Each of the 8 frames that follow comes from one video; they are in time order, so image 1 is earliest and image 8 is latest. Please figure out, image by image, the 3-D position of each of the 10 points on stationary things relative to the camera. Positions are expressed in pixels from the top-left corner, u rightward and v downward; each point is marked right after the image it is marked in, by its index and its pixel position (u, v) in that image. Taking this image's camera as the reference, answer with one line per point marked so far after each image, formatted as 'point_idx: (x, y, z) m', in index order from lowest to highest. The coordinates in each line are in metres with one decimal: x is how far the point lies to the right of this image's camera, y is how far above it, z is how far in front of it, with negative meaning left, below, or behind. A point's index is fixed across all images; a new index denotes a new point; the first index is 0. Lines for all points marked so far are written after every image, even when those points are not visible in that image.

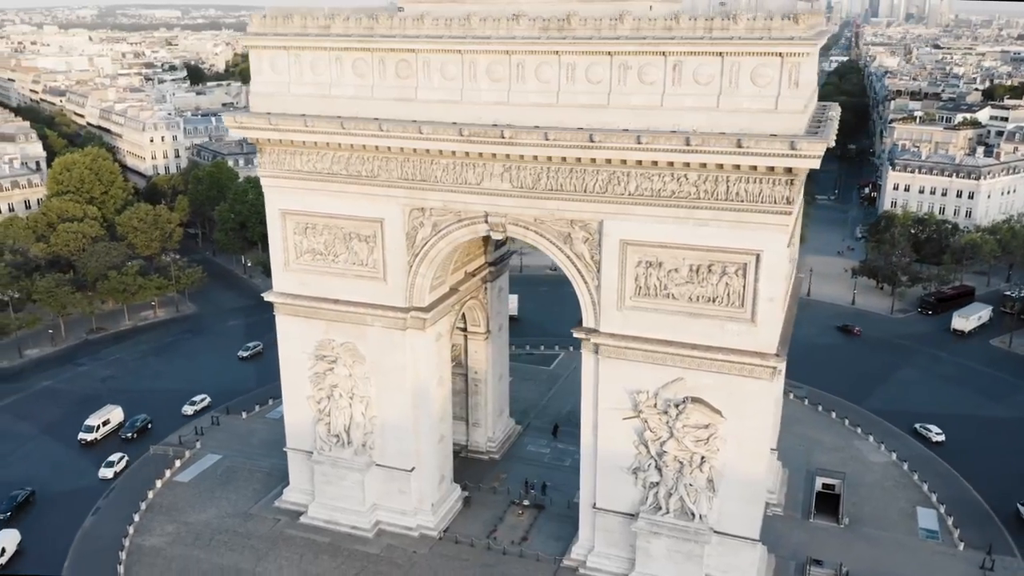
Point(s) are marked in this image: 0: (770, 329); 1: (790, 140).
0: (+5.7, -0.9, +18.4) m
1: (+5.6, +3.0, +16.6) m
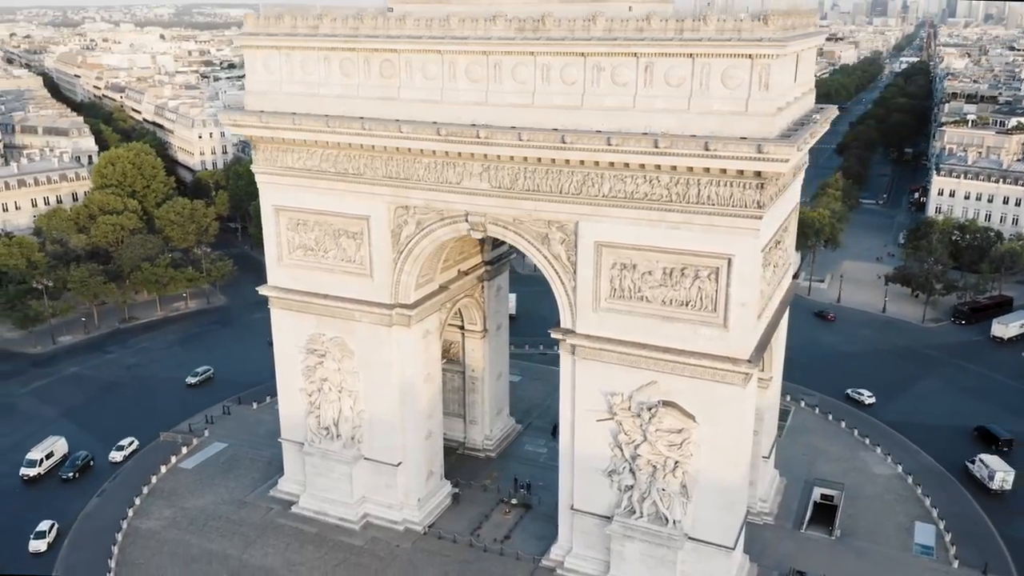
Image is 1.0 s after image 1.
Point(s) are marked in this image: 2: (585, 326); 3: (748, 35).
0: (+5.0, -1.0, +18.1) m
1: (+4.8, +2.9, +16.4) m
2: (+1.8, -0.9, +19.9) m
3: (+4.7, +5.1, +16.5) m
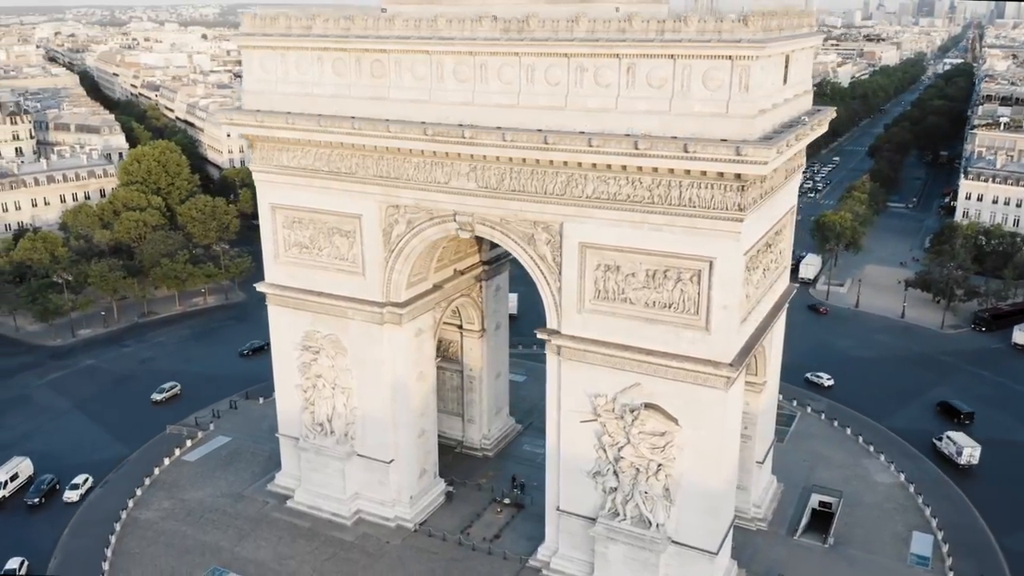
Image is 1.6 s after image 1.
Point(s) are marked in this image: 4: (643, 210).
0: (+4.6, -1.1, +18.0) m
1: (+4.4, +2.8, +16.2) m
2: (+1.4, -0.9, +19.9) m
3: (+4.3, +5.0, +16.4) m
4: (+2.9, +1.7, +18.0) m
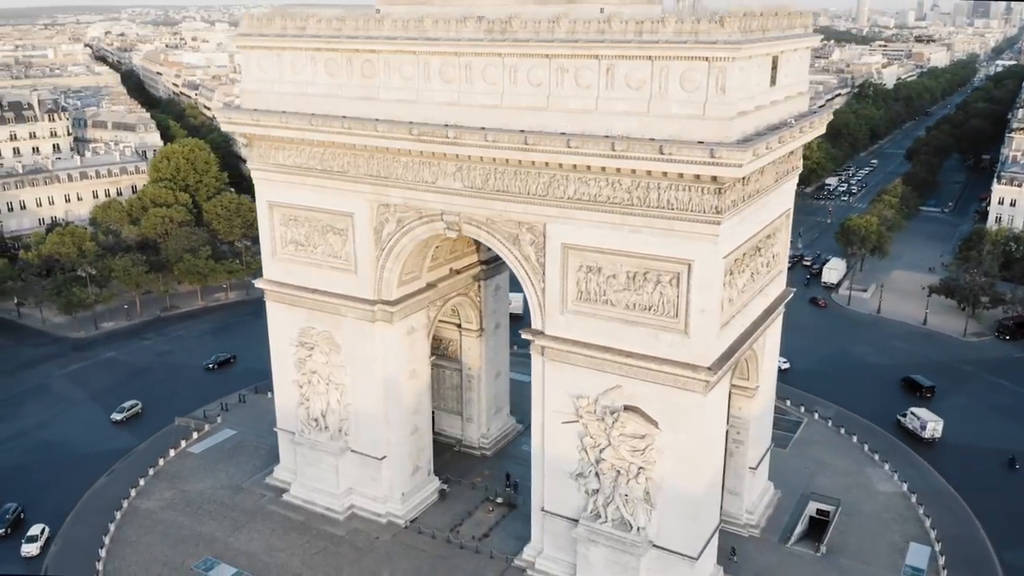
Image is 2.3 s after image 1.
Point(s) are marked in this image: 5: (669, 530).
0: (+4.1, -1.1, +17.9) m
1: (+3.9, +2.7, +16.1) m
2: (+1.0, -0.9, +19.9) m
3: (+3.8, +5.0, +16.3) m
4: (+2.4, +1.7, +17.9) m
5: (+3.7, -5.7, +19.6) m
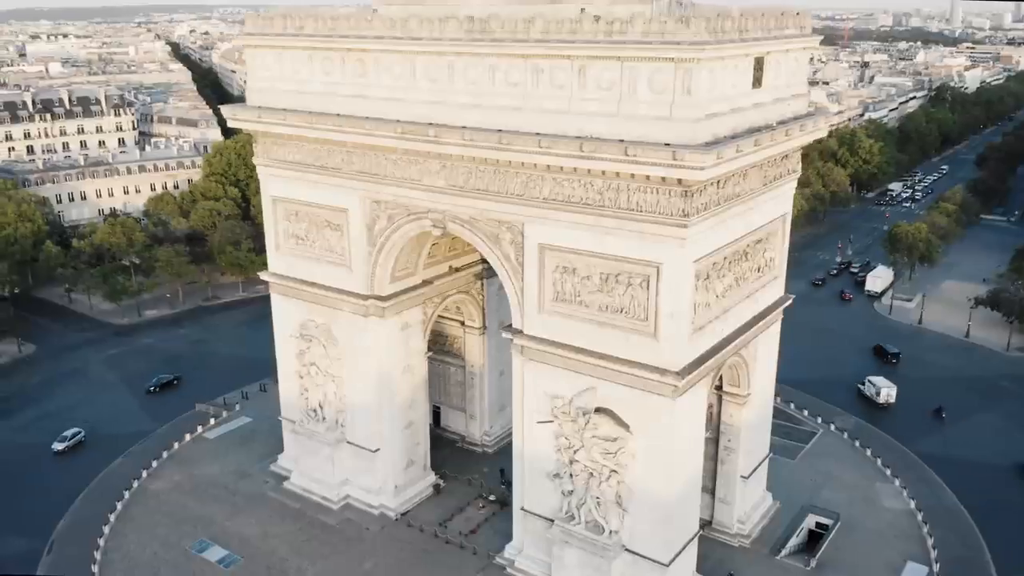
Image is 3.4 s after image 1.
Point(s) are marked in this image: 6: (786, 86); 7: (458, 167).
0: (+3.4, -1.2, +17.6) m
1: (+3.1, +2.7, +15.9) m
2: (+0.5, -0.9, +19.9) m
3: (+3.1, +4.9, +16.1) m
4: (+1.8, +1.6, +17.9) m
5: (+3.0, -5.8, +19.4) m
6: (+6.6, +4.9, +19.9) m
7: (-1.3, +2.9, +19.9) m
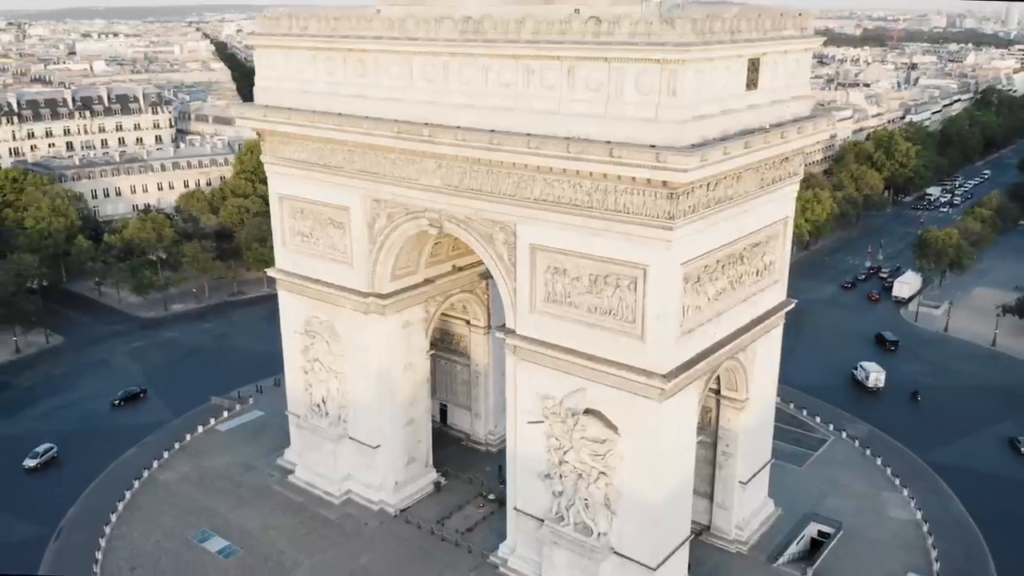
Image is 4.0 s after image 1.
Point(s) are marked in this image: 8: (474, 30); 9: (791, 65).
0: (+3.1, -1.3, +17.6) m
1: (+2.8, +2.6, +15.8) m
2: (+0.3, -0.9, +20.0) m
3: (+2.8, +4.8, +16.0) m
4: (+1.5, +1.6, +17.8) m
5: (+2.7, -5.8, +19.3) m
6: (+6.5, +4.8, +19.6) m
7: (-1.4, +3.0, +20.0) m
8: (-0.8, +5.8, +18.7) m
9: (+6.7, +5.4, +19.7) m
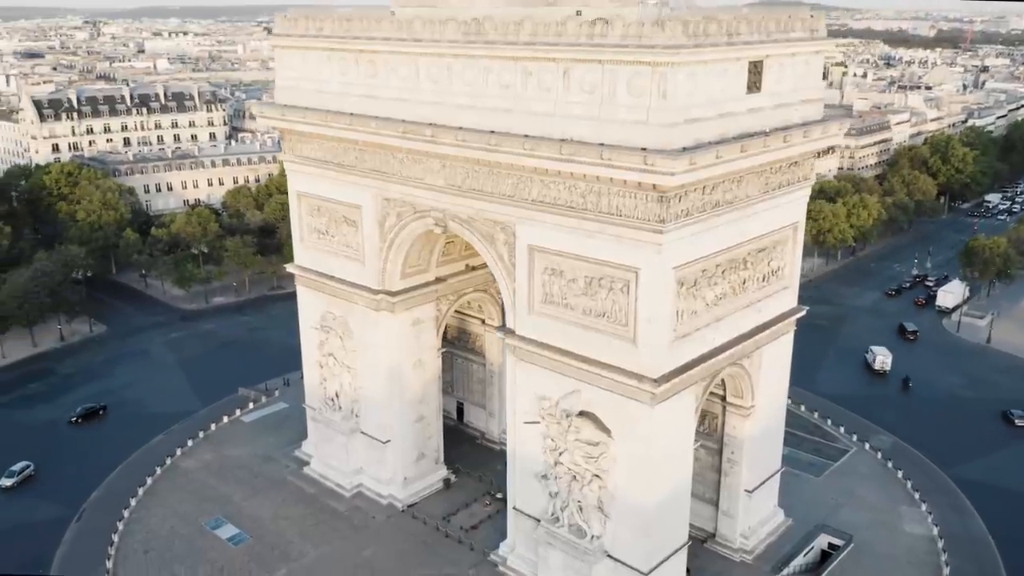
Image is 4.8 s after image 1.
0: (+2.9, -1.3, +17.5) m
1: (+2.6, +2.6, +15.8) m
2: (+0.3, -0.9, +20.1) m
3: (+2.7, +4.8, +15.9) m
4: (+1.4, +1.6, +17.8) m
5: (+2.6, -5.9, +19.2) m
6: (+6.6, +4.6, +19.3) m
7: (-1.4, +3.0, +20.2) m
8: (-0.8, +5.9, +18.8) m
9: (+6.8, +5.2, +19.4) m
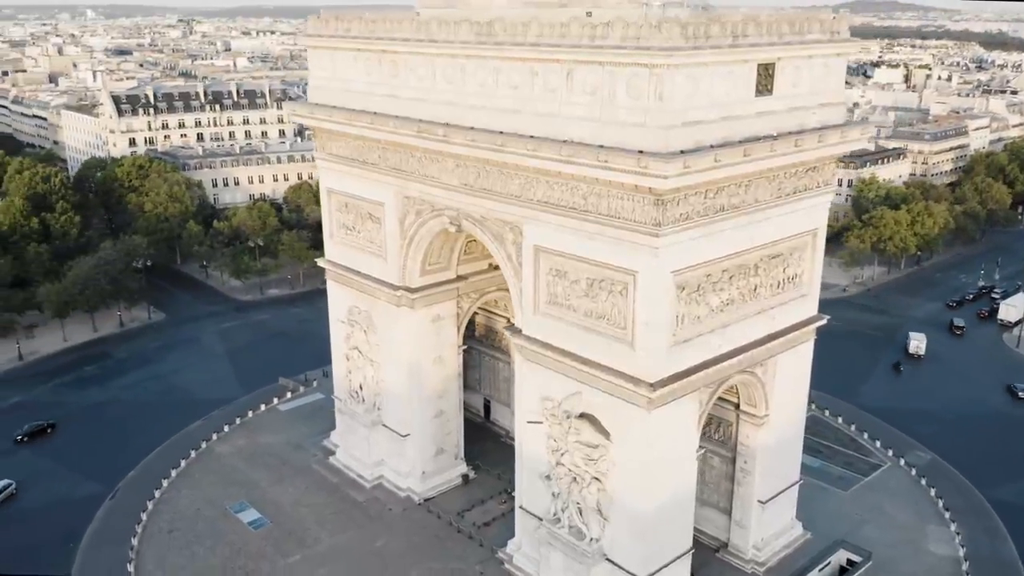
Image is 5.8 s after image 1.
0: (+2.8, -1.4, +17.3) m
1: (+2.5, +2.5, +15.7) m
2: (+0.4, -0.9, +20.2) m
3: (+2.6, +4.7, +15.8) m
4: (+1.5, +1.5, +17.8) m
5: (+2.5, -6.0, +19.1) m
6: (+6.8, +4.4, +18.8) m
7: (-1.1, +3.0, +20.4) m
8: (-0.6, +5.9, +19.0) m
9: (+7.1, +5.0, +18.9) m
